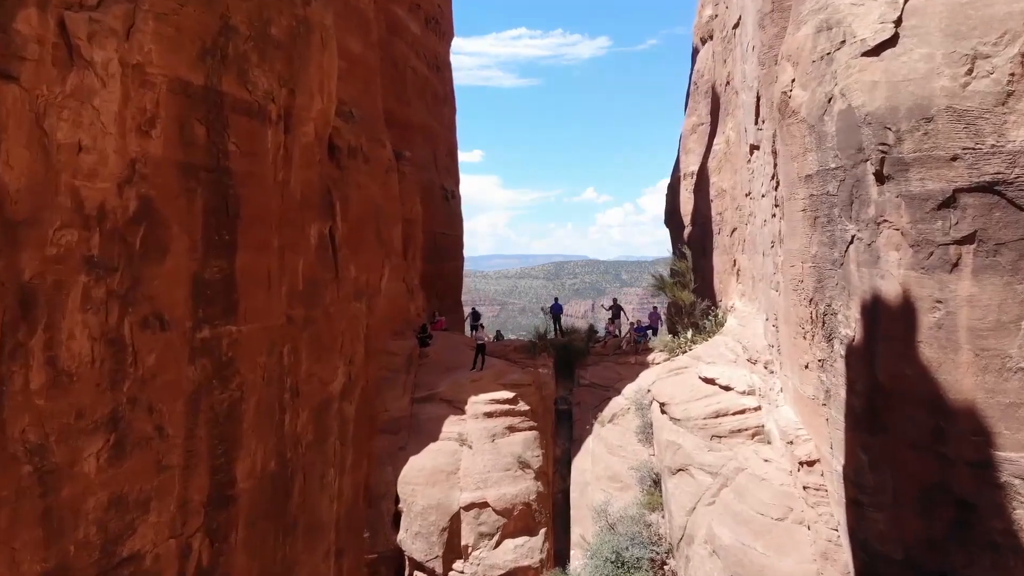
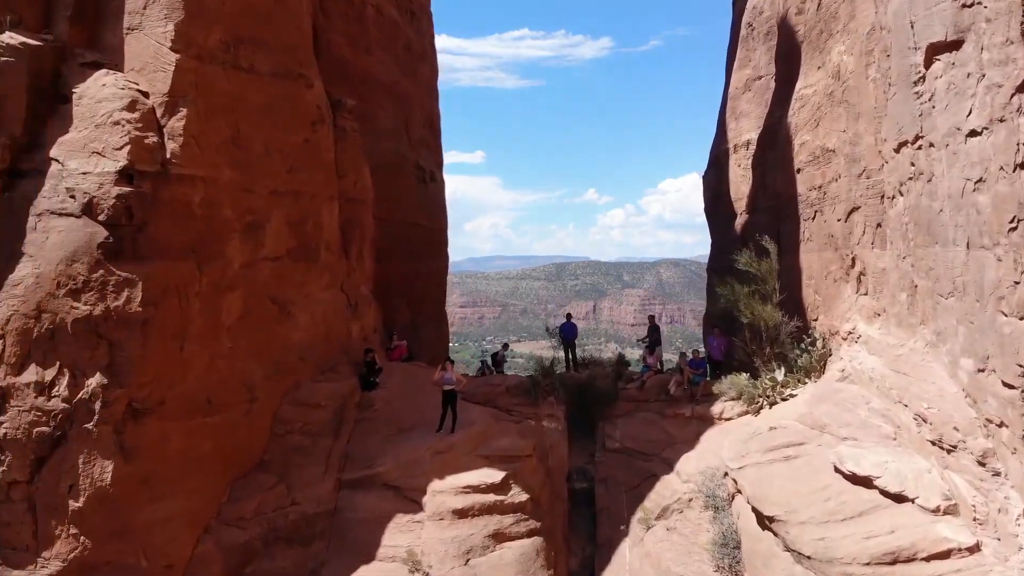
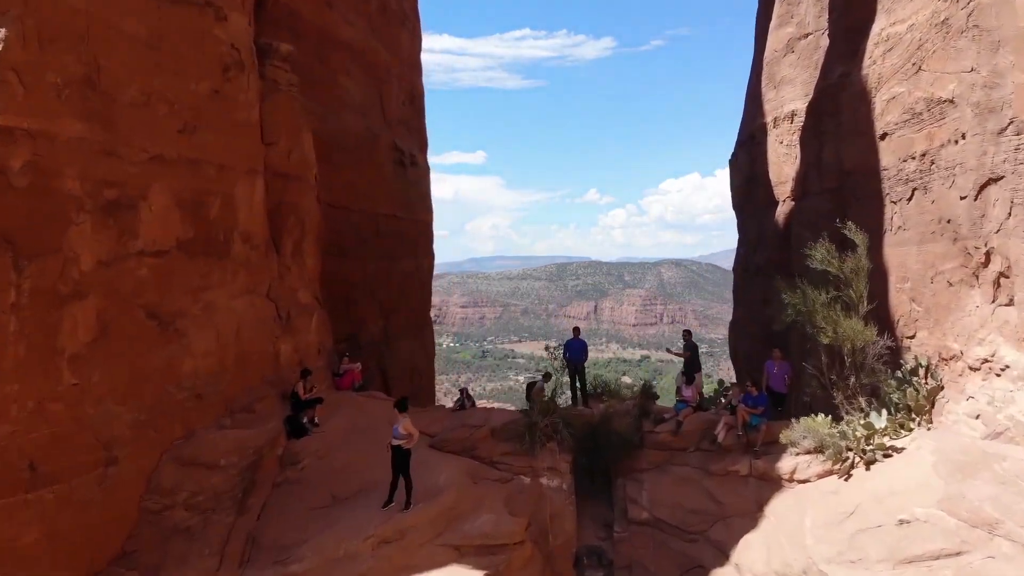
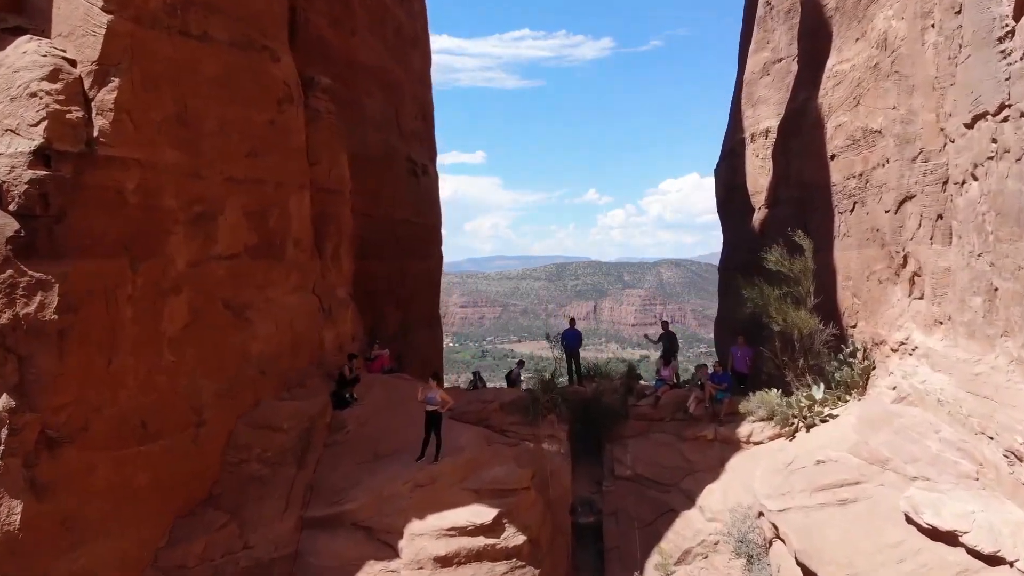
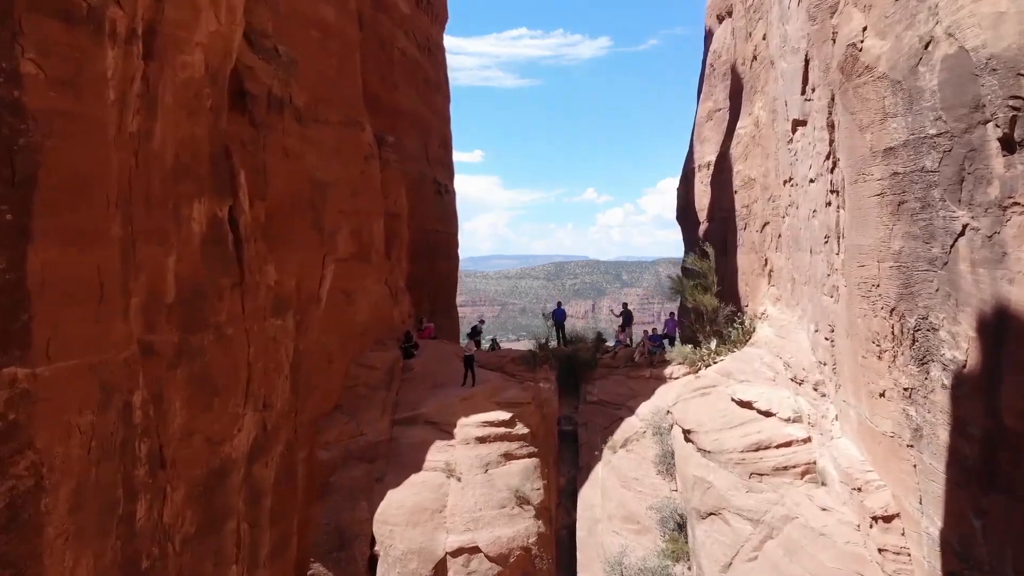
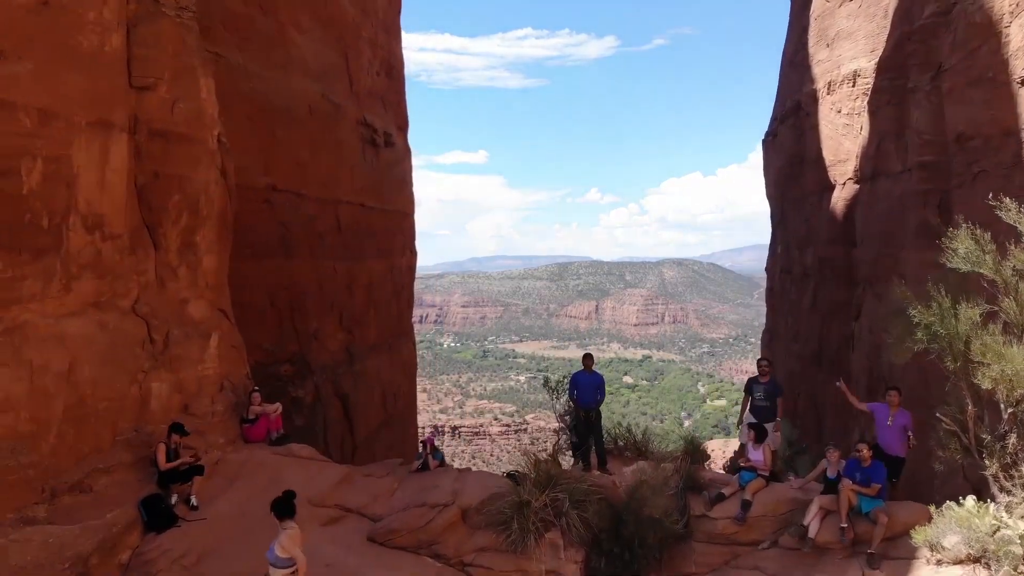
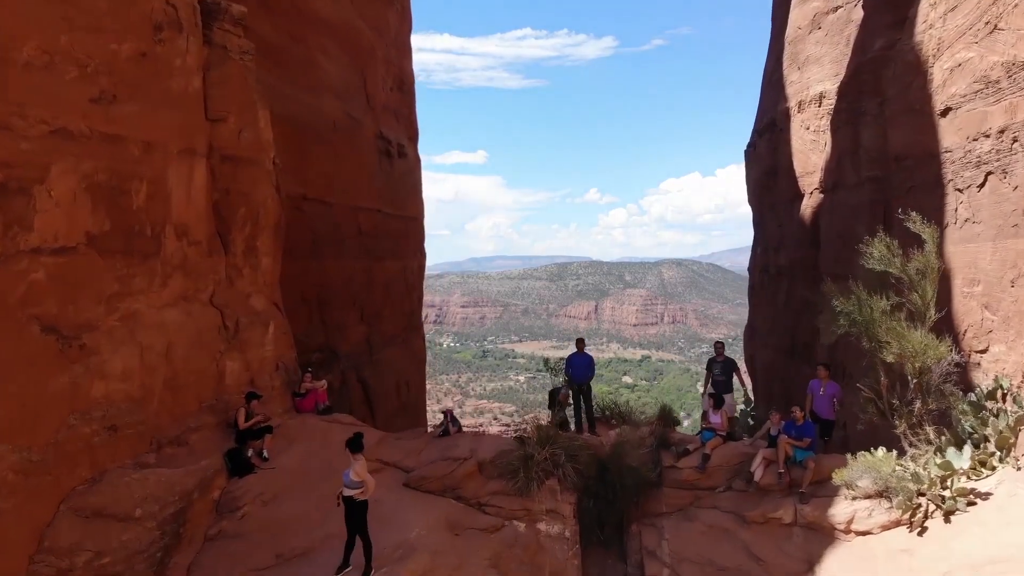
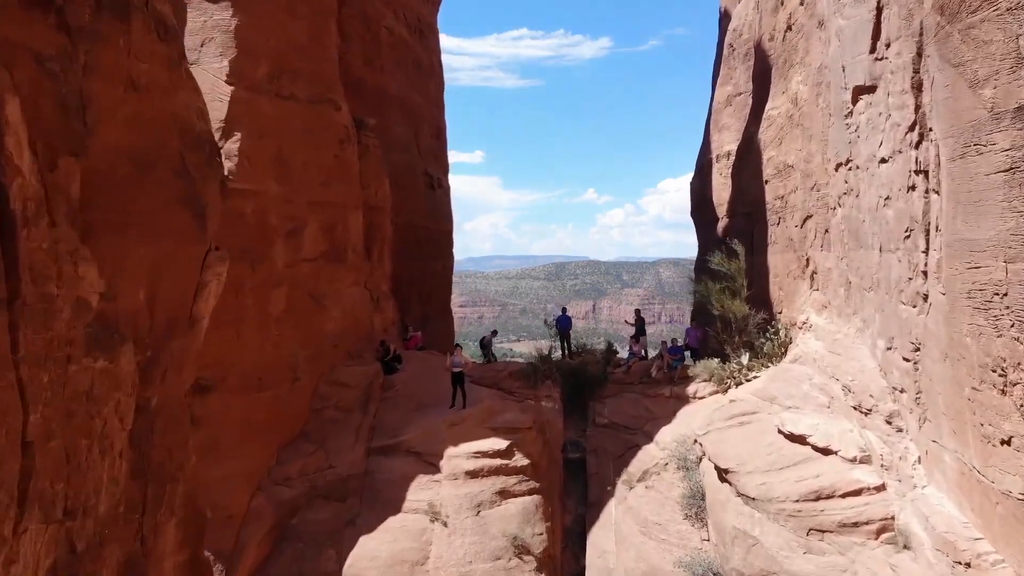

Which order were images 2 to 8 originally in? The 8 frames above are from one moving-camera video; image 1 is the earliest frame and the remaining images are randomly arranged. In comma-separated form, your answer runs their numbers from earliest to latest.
5, 8, 2, 4, 3, 7, 6
